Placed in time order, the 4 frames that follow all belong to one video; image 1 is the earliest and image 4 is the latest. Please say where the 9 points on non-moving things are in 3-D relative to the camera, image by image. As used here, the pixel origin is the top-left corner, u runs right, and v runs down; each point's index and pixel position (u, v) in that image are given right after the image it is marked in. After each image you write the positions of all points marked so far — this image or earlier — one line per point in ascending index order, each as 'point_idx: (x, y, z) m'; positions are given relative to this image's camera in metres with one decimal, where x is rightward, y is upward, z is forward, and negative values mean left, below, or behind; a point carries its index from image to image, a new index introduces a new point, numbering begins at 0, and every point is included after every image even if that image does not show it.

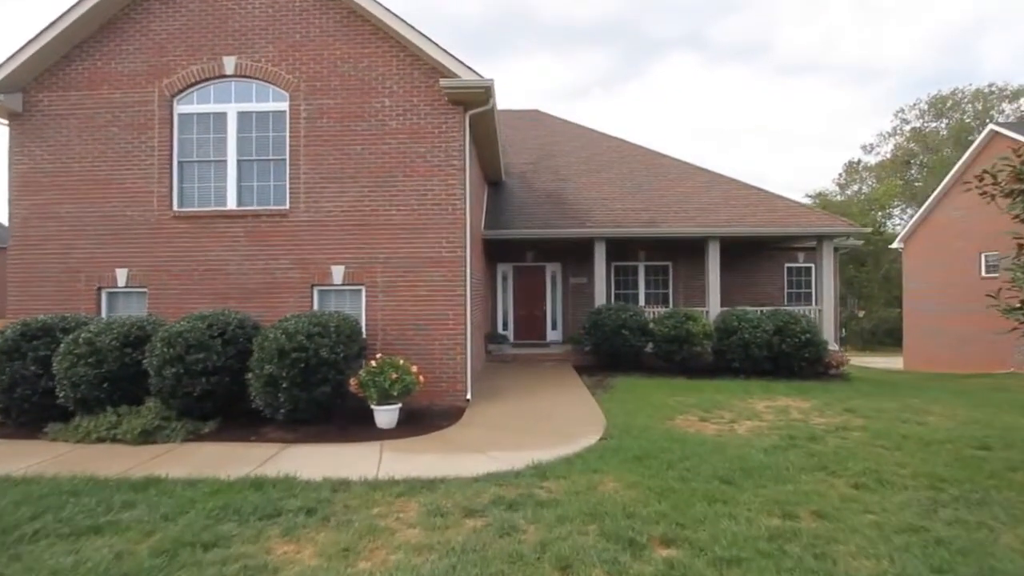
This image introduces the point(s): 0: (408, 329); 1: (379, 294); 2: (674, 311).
0: (-2.5, -1.0, +9.3) m
1: (-3.3, -0.2, +9.4) m
2: (+5.7, -0.8, +13.1) m
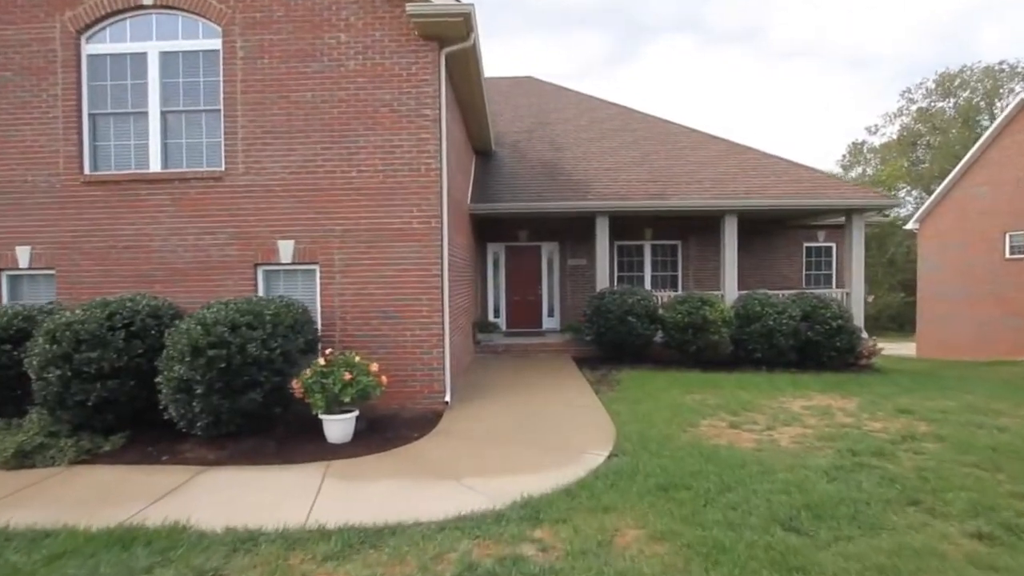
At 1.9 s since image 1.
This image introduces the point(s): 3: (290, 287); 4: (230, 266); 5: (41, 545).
0: (-2.8, -0.6, +7.7) m
1: (-3.5, +0.2, +7.7) m
2: (+5.4, -0.2, +11.4) m
3: (-4.7, 0.0, +7.9) m
4: (-5.9, +0.4, +7.9) m
5: (-4.7, -2.5, +3.7) m
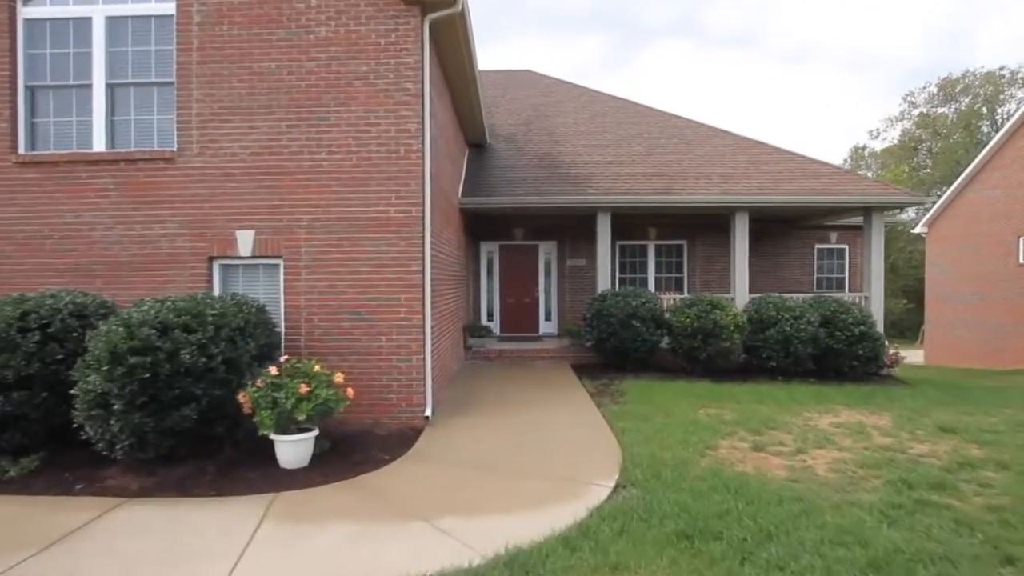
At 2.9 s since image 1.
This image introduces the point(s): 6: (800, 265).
0: (-3.0, -0.6, +6.7) m
1: (-3.7, +0.3, +6.7) m
2: (+5.2, -0.3, +10.5) m
3: (-4.9, +0.1, +7.0) m
4: (-6.0, +0.5, +6.9) m
5: (-4.8, -2.5, +2.7) m
6: (+11.5, +0.9, +15.1) m
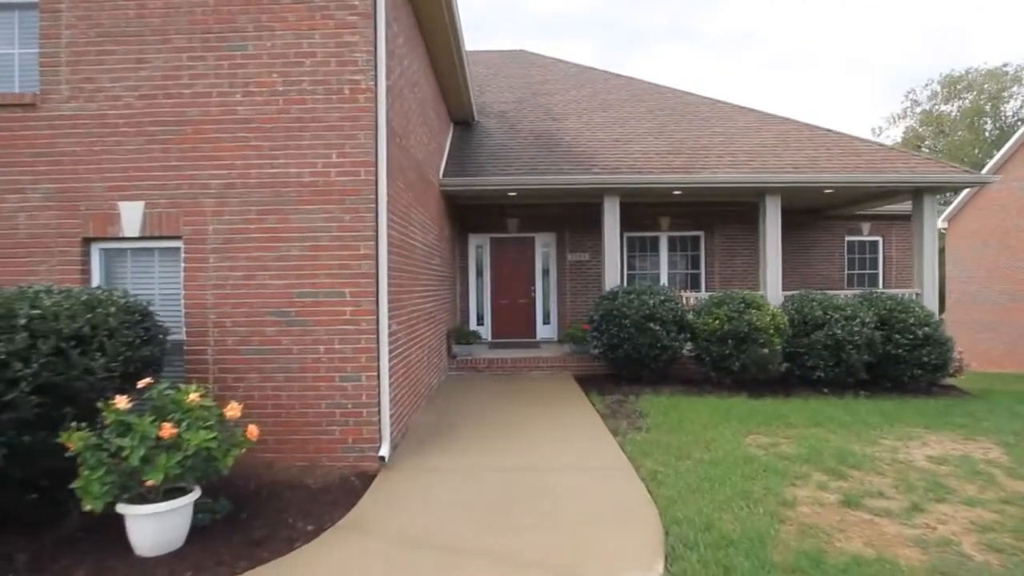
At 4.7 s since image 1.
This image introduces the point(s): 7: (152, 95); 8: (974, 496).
0: (-3.1, -0.5, +4.8) m
1: (-3.9, +0.4, +4.9) m
2: (+5.0, -0.2, +8.8) m
3: (-5.0, +0.2, +5.1) m
4: (-6.2, +0.6, +5.0) m
5: (-5.0, -2.3, +0.9) m
6: (+11.3, +1.0, +13.3) m
7: (-4.8, +2.6, +5.0) m
8: (+5.2, -2.3, +4.3) m
